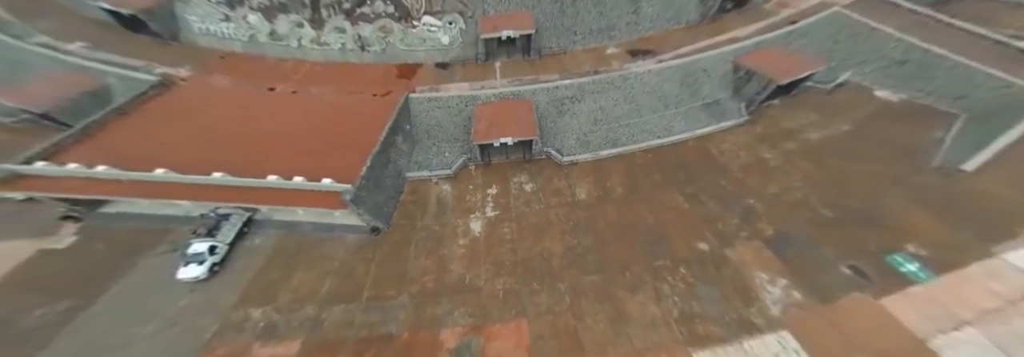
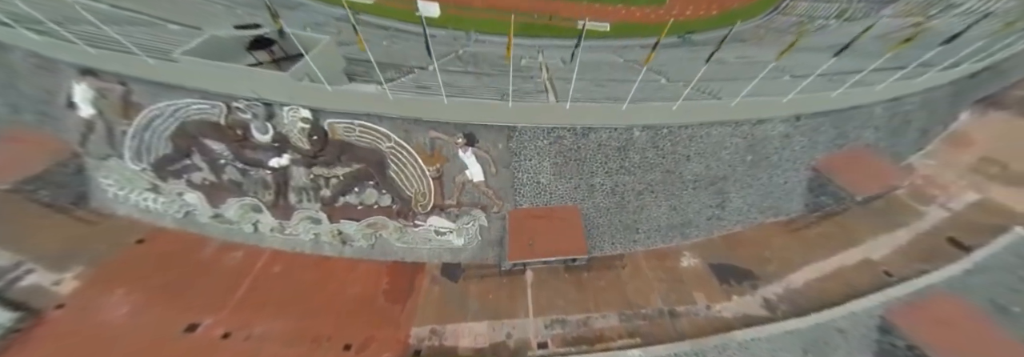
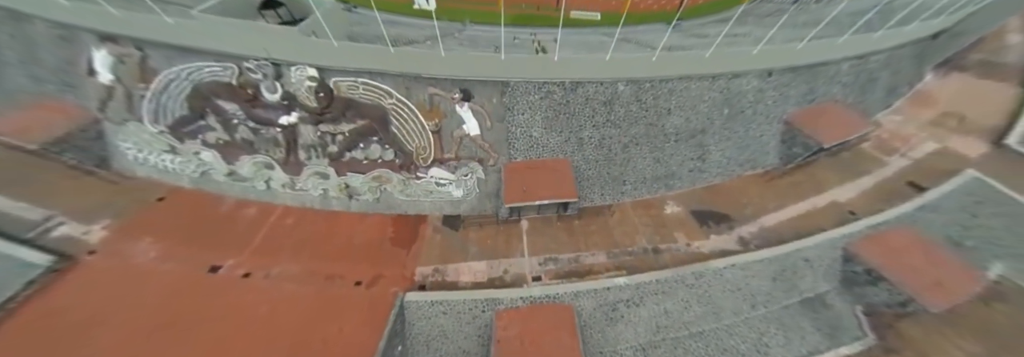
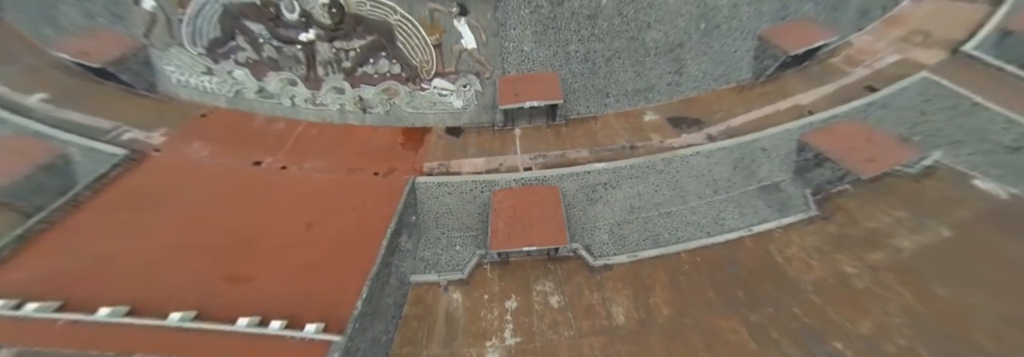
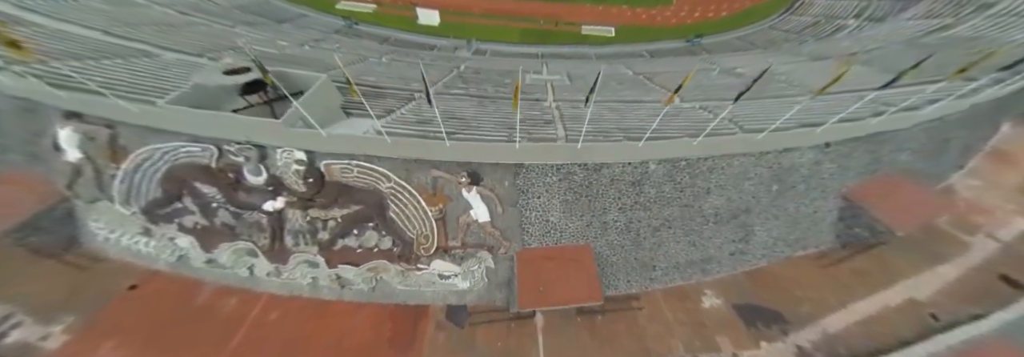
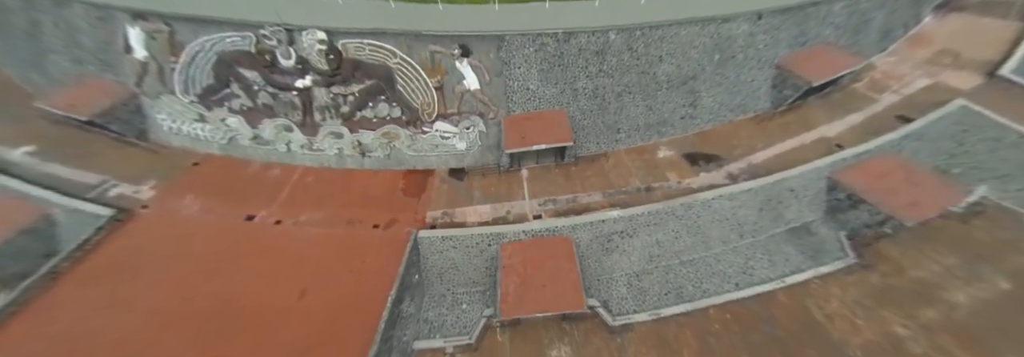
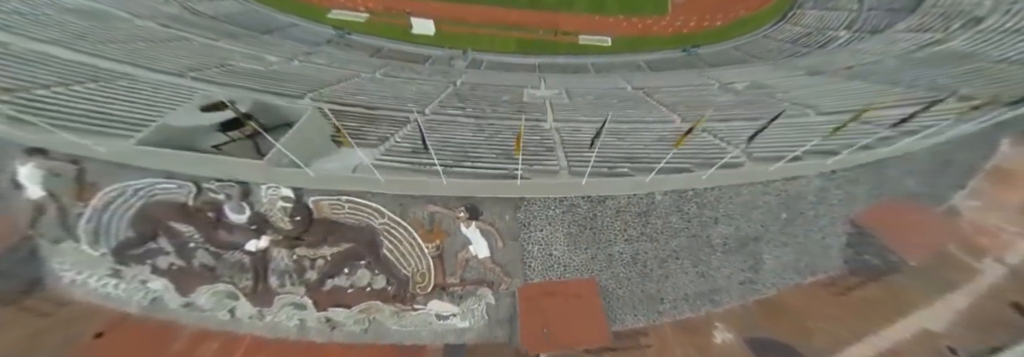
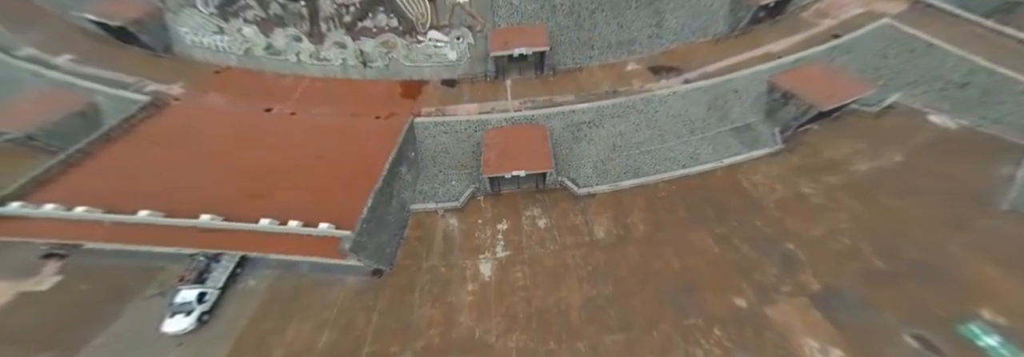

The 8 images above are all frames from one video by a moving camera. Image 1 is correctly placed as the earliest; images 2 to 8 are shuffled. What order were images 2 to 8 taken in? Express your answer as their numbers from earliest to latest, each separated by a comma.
8, 4, 6, 3, 2, 5, 7
